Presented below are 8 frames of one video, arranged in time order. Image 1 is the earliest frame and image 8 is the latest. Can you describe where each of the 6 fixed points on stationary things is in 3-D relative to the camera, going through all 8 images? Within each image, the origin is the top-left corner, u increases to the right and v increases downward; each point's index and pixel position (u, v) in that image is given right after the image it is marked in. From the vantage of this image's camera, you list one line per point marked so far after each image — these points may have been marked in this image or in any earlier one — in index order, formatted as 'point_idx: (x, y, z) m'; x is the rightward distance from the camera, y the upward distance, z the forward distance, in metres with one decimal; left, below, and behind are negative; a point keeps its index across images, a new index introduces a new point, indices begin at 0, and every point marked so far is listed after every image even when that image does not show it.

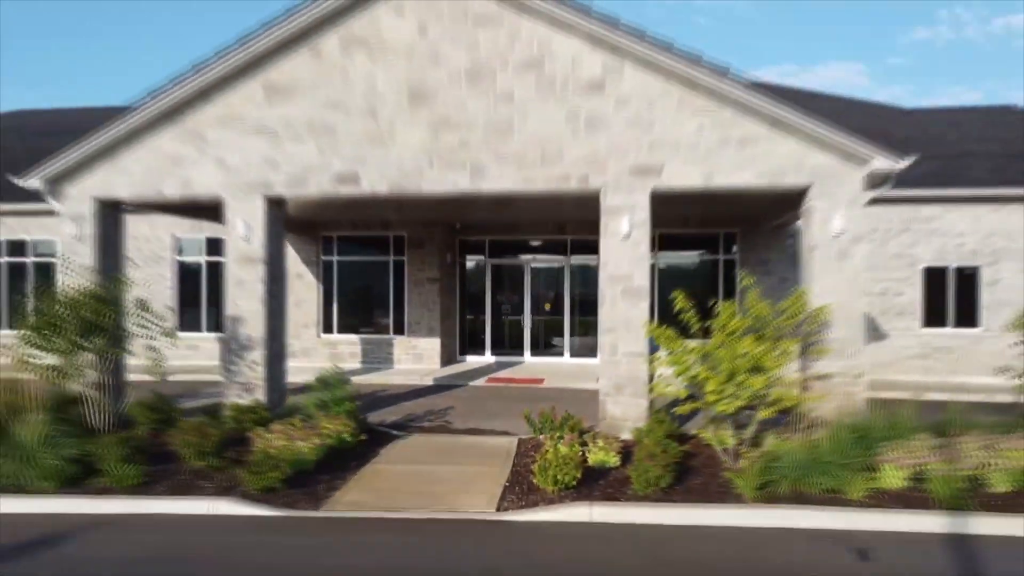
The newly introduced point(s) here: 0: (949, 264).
0: (+5.5, +0.3, +10.3) m
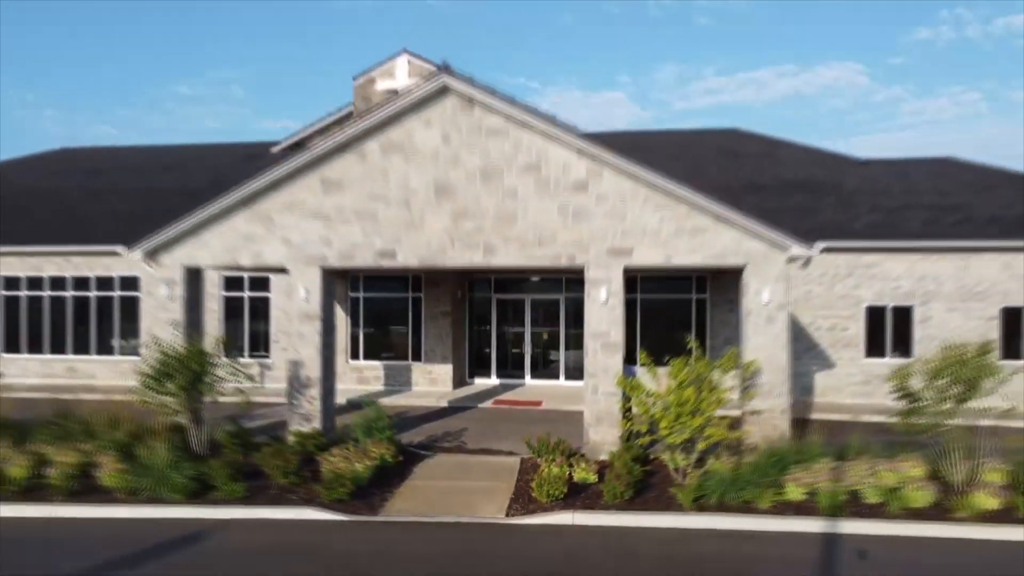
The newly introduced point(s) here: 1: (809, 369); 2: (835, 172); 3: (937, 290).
0: (+5.5, -0.2, +12.1) m
1: (+4.4, -1.2, +12.2) m
2: (+5.7, +2.0, +14.7) m
3: (+6.2, 0.0, +12.0) m
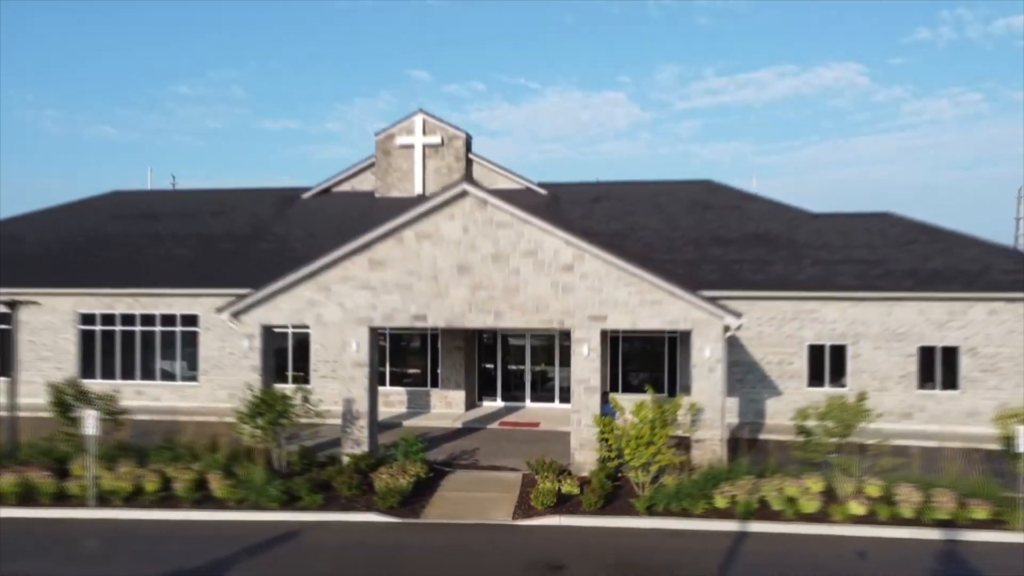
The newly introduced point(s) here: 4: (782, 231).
0: (+5.6, -1.0, +14.6) m
1: (+4.5, -1.9, +14.8) m
2: (+5.8, +1.3, +17.2) m
3: (+6.2, -0.7, +14.5) m
4: (+5.6, +1.2, +17.0) m
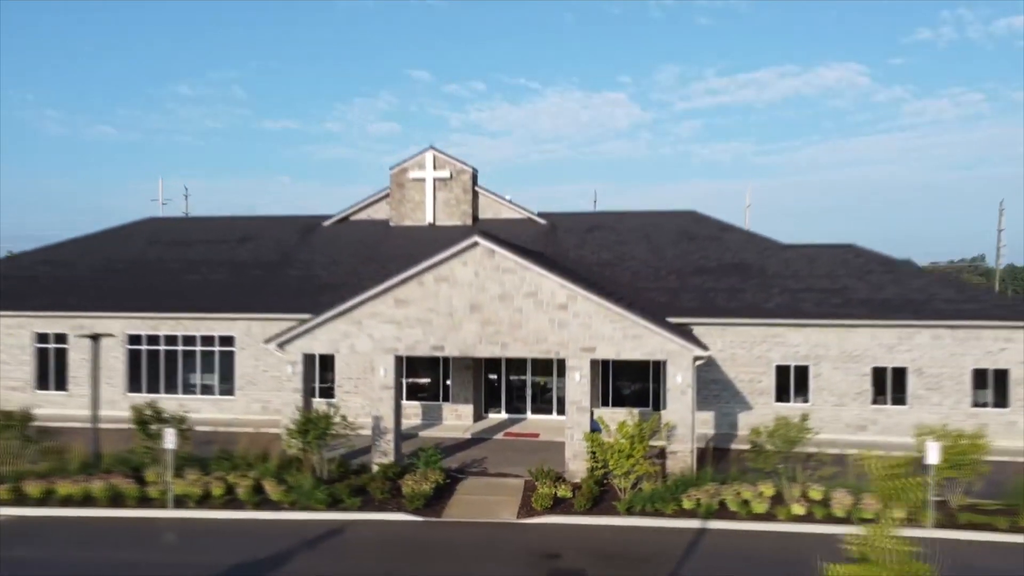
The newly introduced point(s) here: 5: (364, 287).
0: (+5.6, -1.5, +16.6) m
1: (+4.5, -2.5, +16.8) m
2: (+5.8, +0.7, +19.2) m
3: (+6.3, -1.3, +16.5) m
4: (+5.6, +0.6, +19.0) m
5: (-3.4, 0.0, +19.2) m
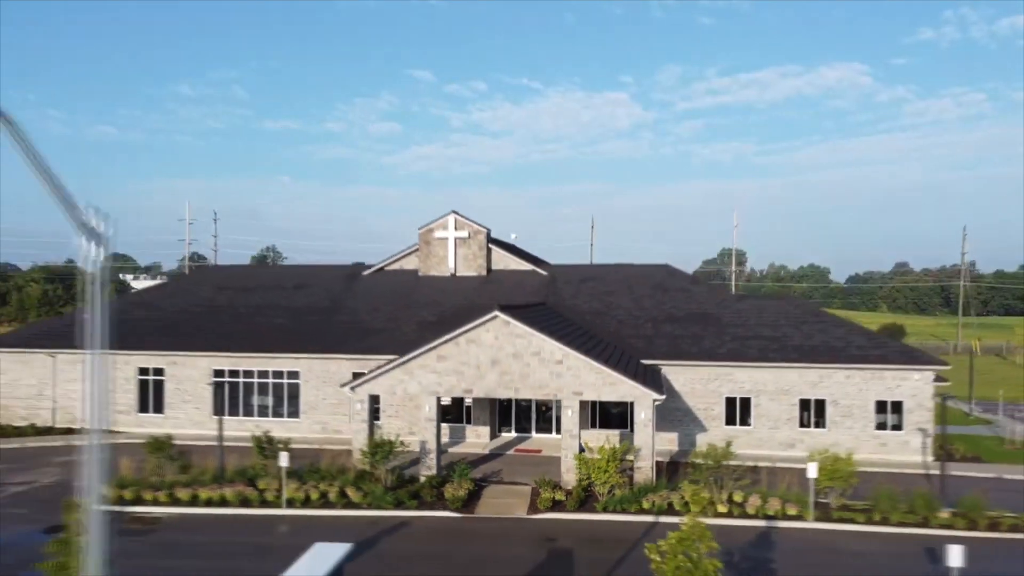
0: (+5.9, -2.8, +21.4) m
1: (+4.8, -3.8, +21.6) m
2: (+6.1, -0.5, +24.0) m
3: (+6.5, -2.6, +21.3) m
4: (+5.9, -0.6, +23.8) m
5: (-3.2, -1.2, +24.0) m
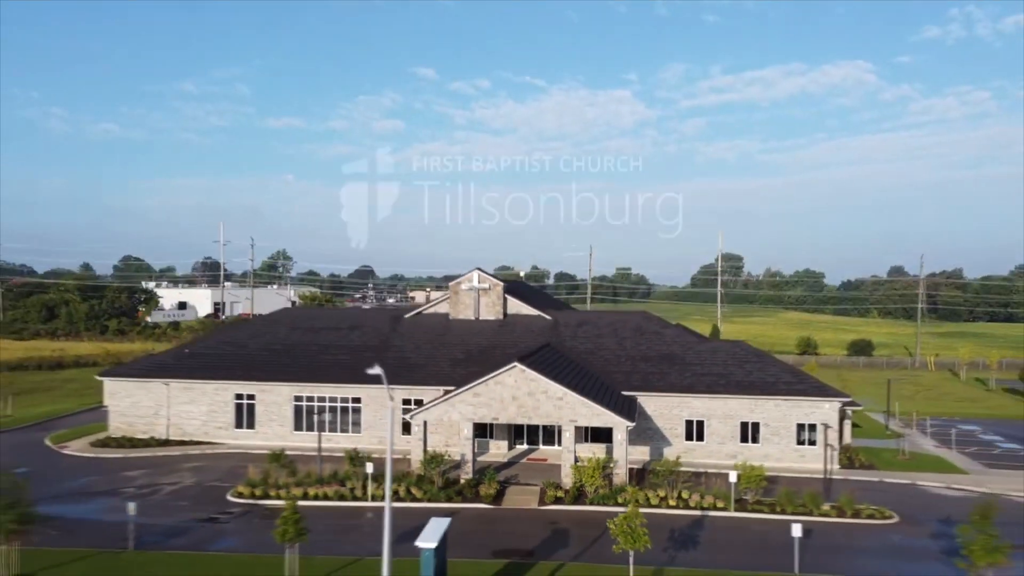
0: (+6.3, -4.5, +28.6) m
1: (+5.2, -5.5, +28.7) m
2: (+6.5, -2.3, +31.1) m
3: (+7.0, -4.3, +28.4) m
4: (+6.3, -2.4, +30.9) m
5: (-2.7, -3.0, +31.1) m
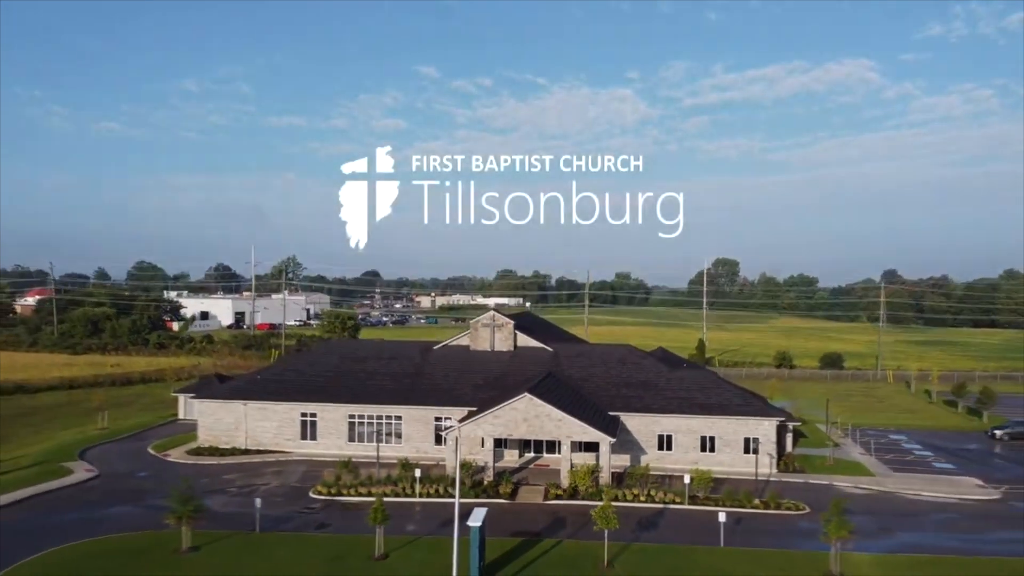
0: (+6.8, -6.4, +36.6) m
1: (+5.7, -7.4, +36.7) m
2: (+7.0, -4.2, +39.1) m
3: (+7.4, -6.2, +36.4) m
4: (+6.8, -4.3, +38.9) m
5: (-2.2, -4.9, +39.1) m
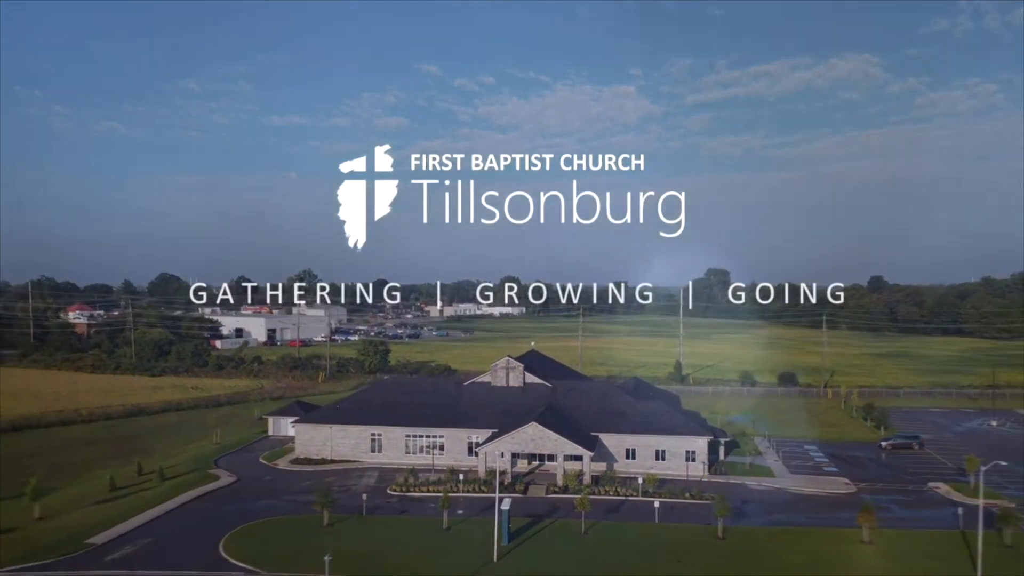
0: (+7.5, -10.1, +52.1) m
1: (+6.4, -11.1, +52.2) m
2: (+7.7, -7.8, +54.6) m
3: (+8.1, -9.9, +51.9) m
4: (+7.5, -7.9, +54.4) m
5: (-1.5, -8.6, +54.7) m
